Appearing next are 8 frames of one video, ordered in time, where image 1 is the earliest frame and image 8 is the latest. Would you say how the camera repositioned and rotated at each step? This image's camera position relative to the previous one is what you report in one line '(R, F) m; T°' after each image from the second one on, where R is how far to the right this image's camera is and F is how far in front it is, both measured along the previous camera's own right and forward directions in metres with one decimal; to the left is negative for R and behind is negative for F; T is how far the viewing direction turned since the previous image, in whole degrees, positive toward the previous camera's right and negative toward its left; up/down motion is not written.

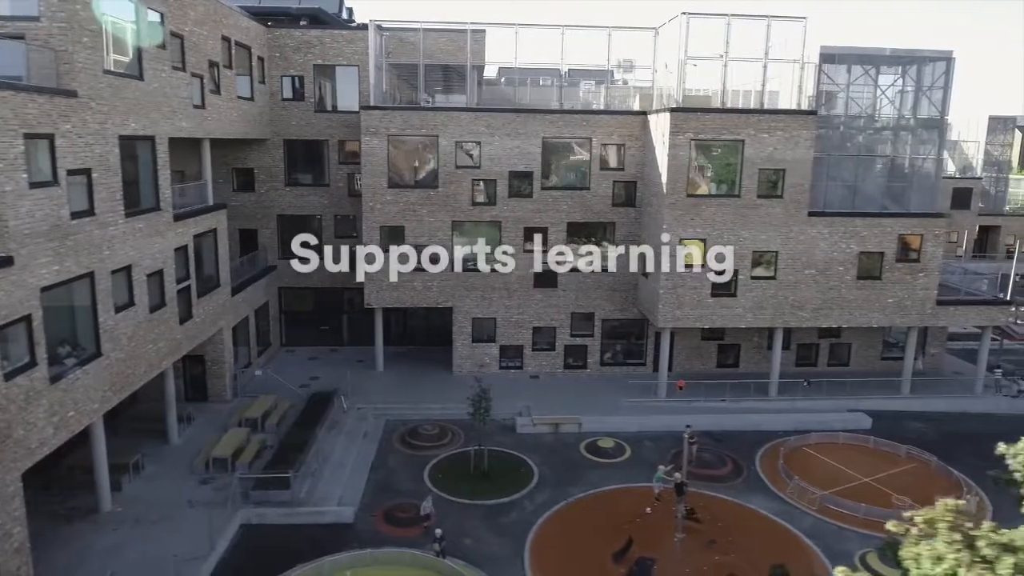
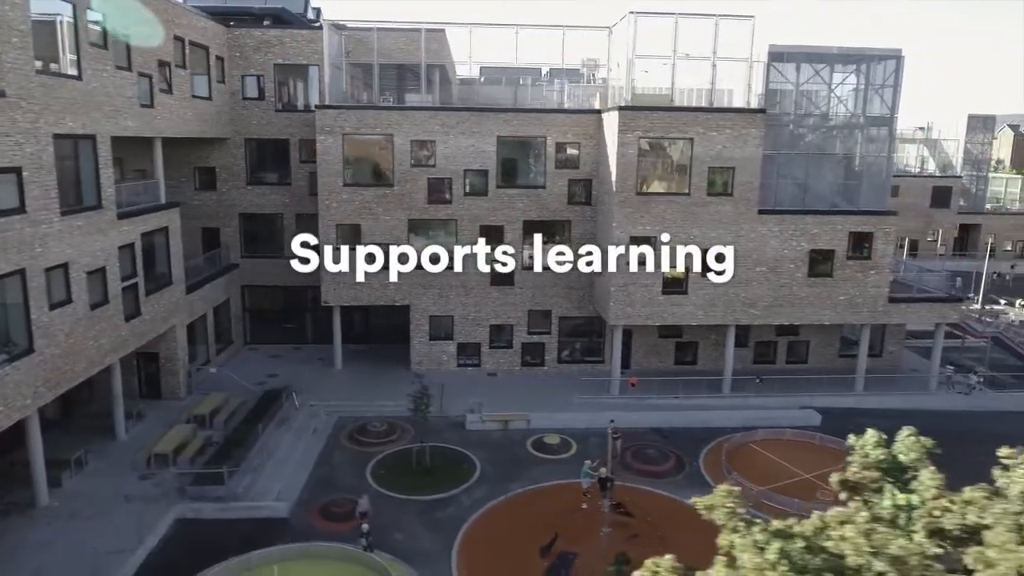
(+1.9, -0.2) m; 0°
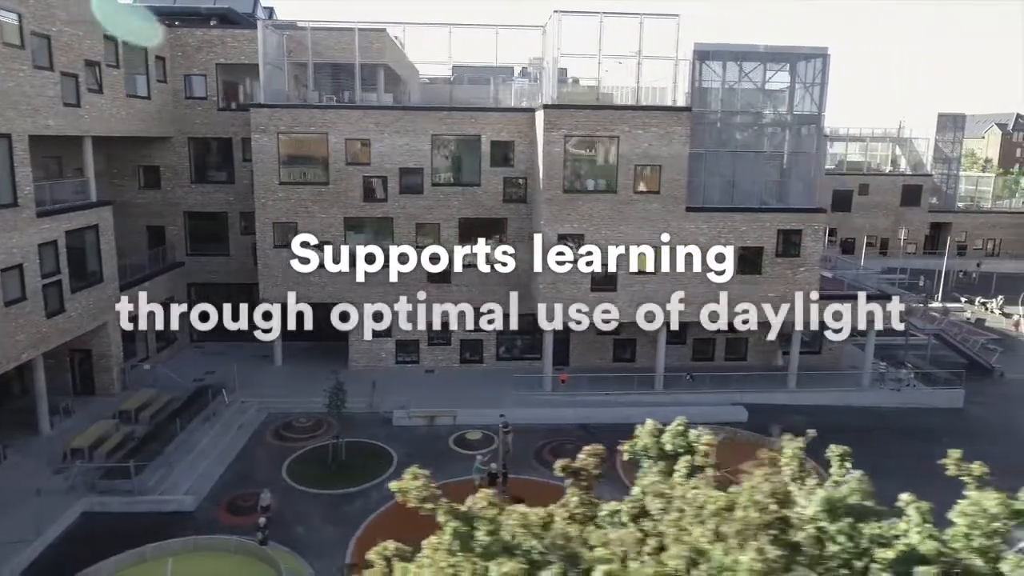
(+2.8, -0.2) m; 0°
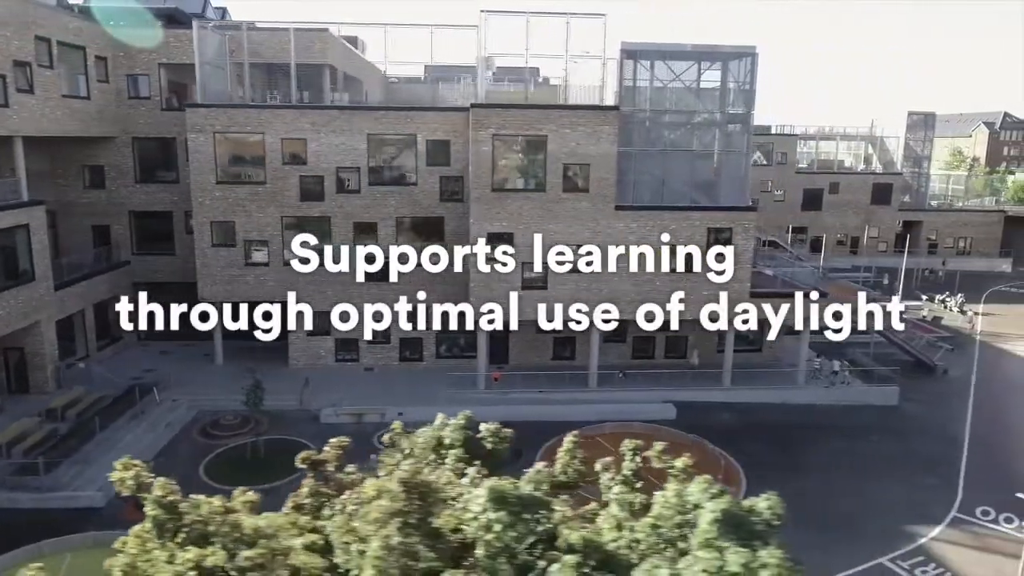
(+2.7, -0.1) m; 0°
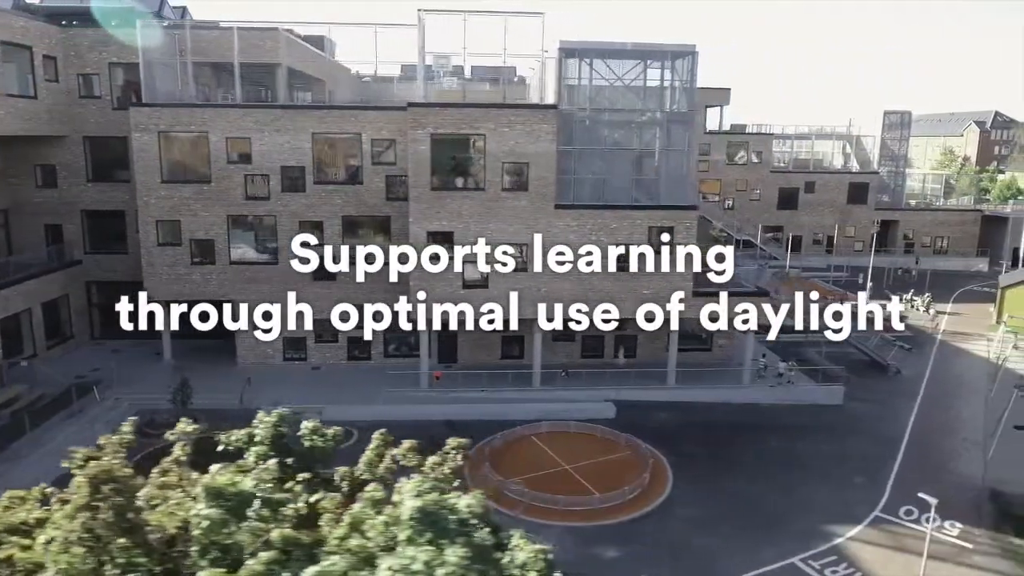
(+2.4, 0.0) m; 0°
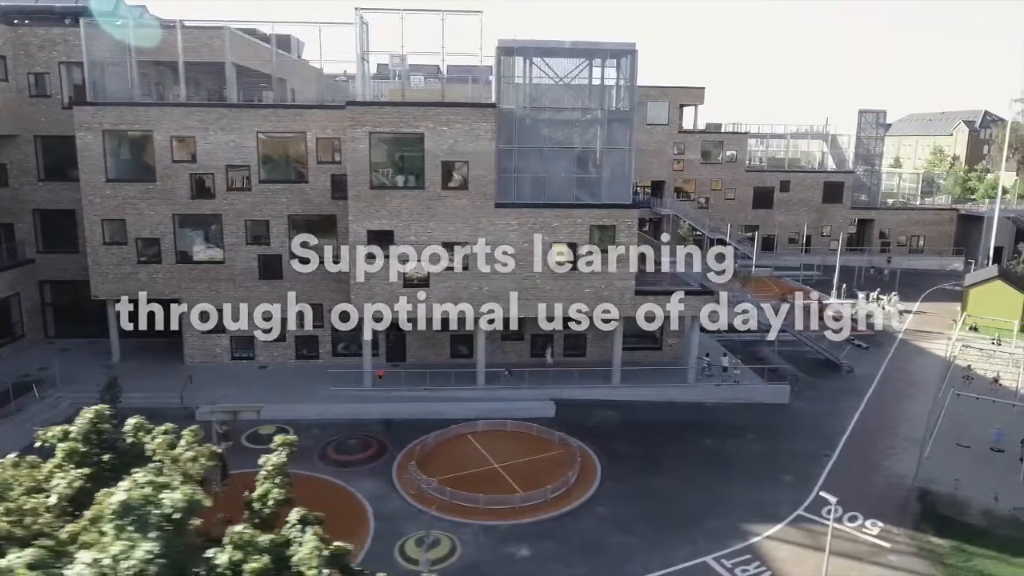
(+2.3, 0.0) m; 0°
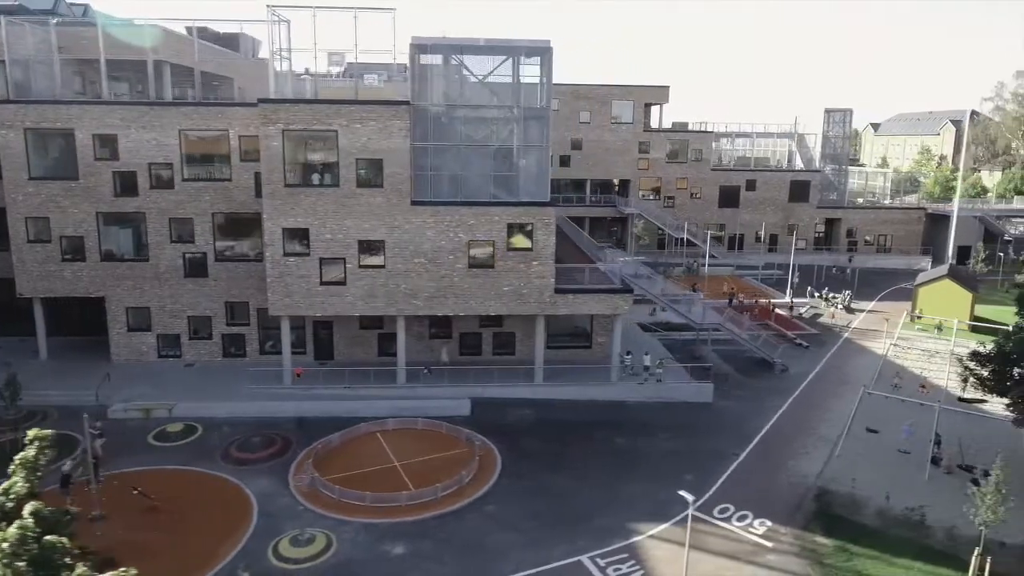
(+3.3, +0.1) m; 0°
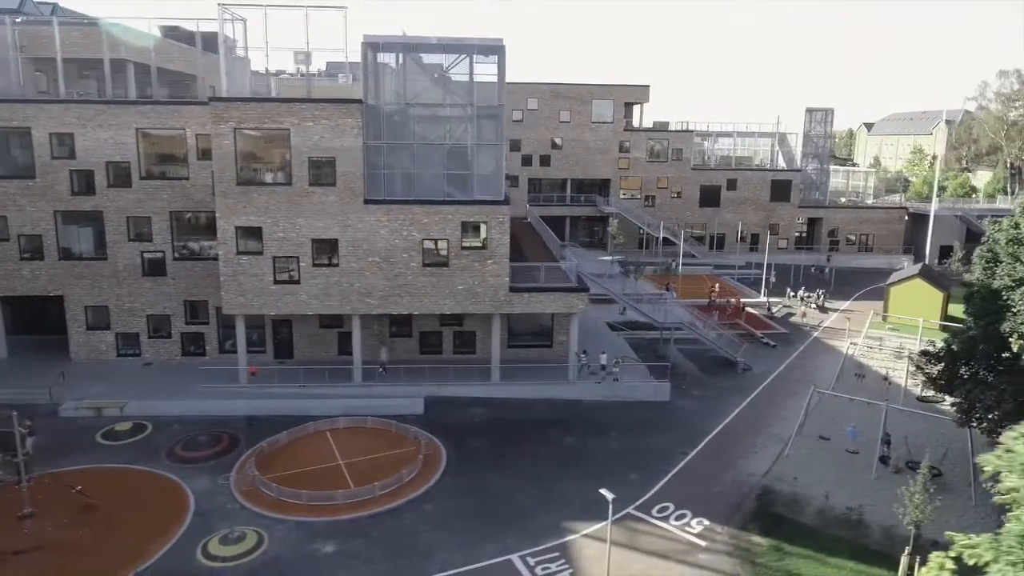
(+1.8, +0.1) m; 0°
